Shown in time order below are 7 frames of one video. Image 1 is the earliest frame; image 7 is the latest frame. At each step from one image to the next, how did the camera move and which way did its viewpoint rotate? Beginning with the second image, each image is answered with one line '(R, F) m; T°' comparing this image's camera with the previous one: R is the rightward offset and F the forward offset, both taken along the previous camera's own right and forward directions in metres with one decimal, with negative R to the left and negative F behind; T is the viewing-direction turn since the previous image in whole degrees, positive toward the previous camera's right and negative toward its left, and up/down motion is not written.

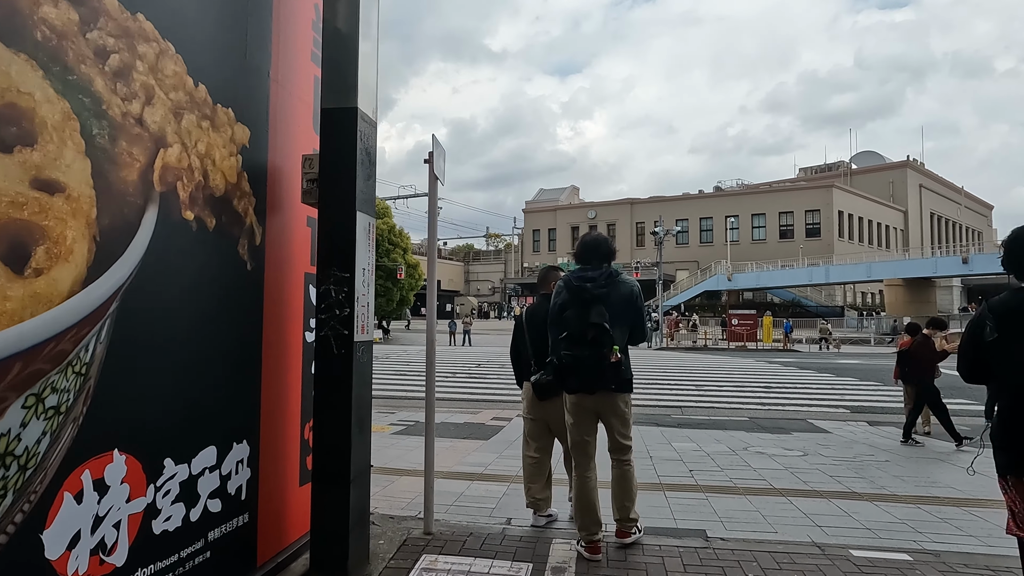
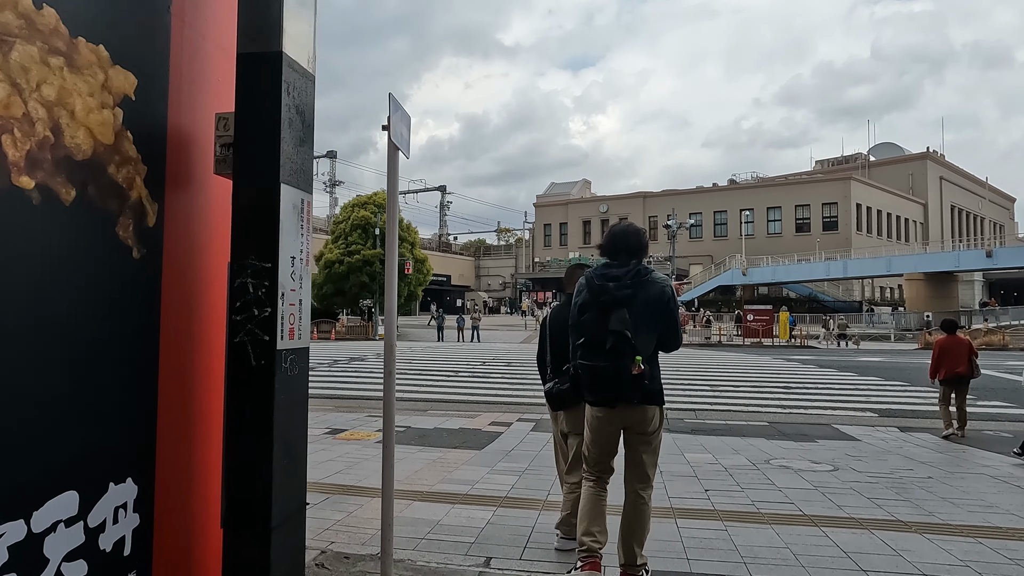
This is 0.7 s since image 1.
(+0.2, +0.8) m; -1°
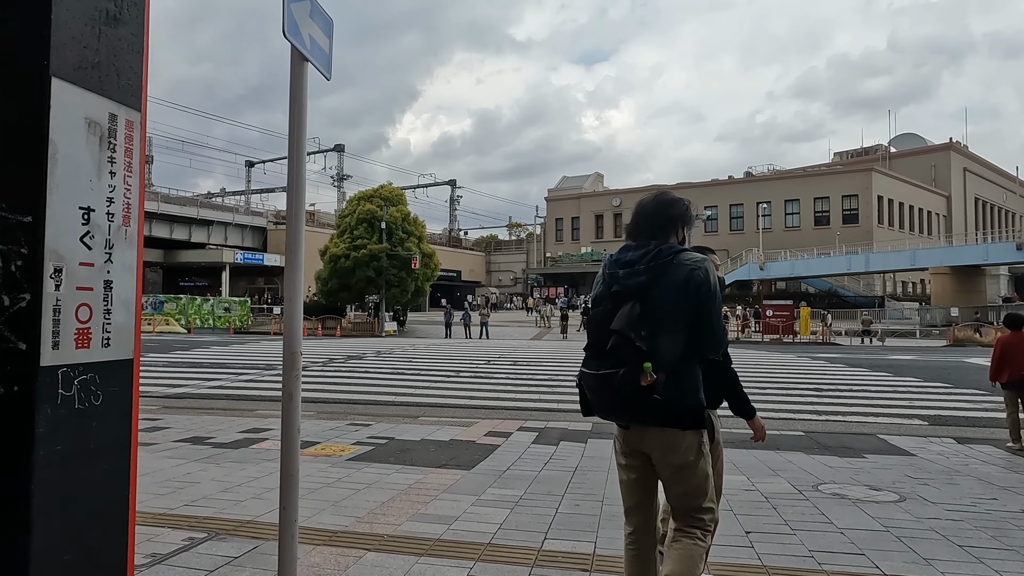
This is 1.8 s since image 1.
(+0.2, +1.2) m; -1°
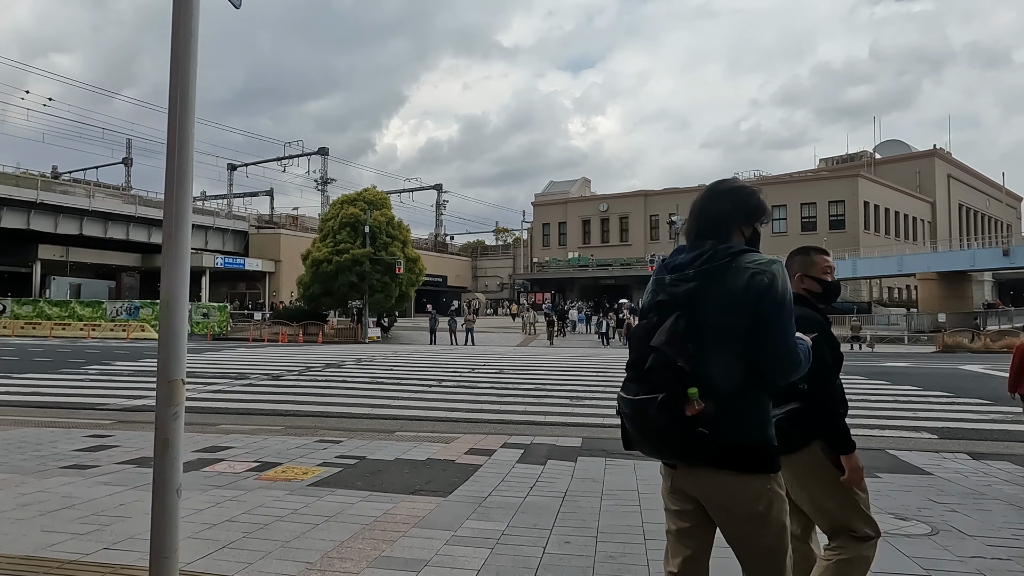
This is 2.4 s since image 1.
(0.0, +0.7) m; +1°
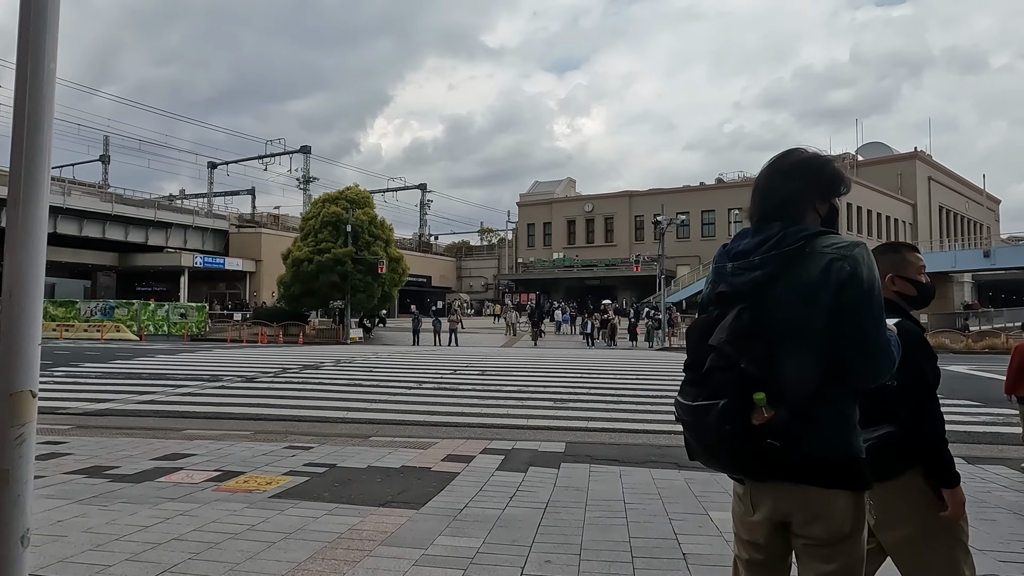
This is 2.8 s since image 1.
(+0.1, +0.4) m; +1°
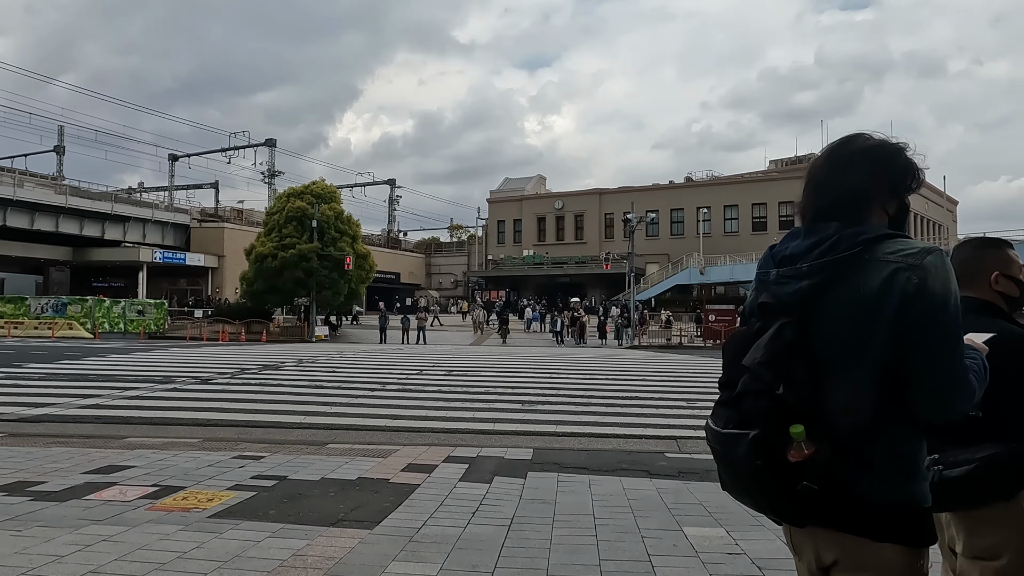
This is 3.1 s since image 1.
(+0.1, +0.4) m; +3°
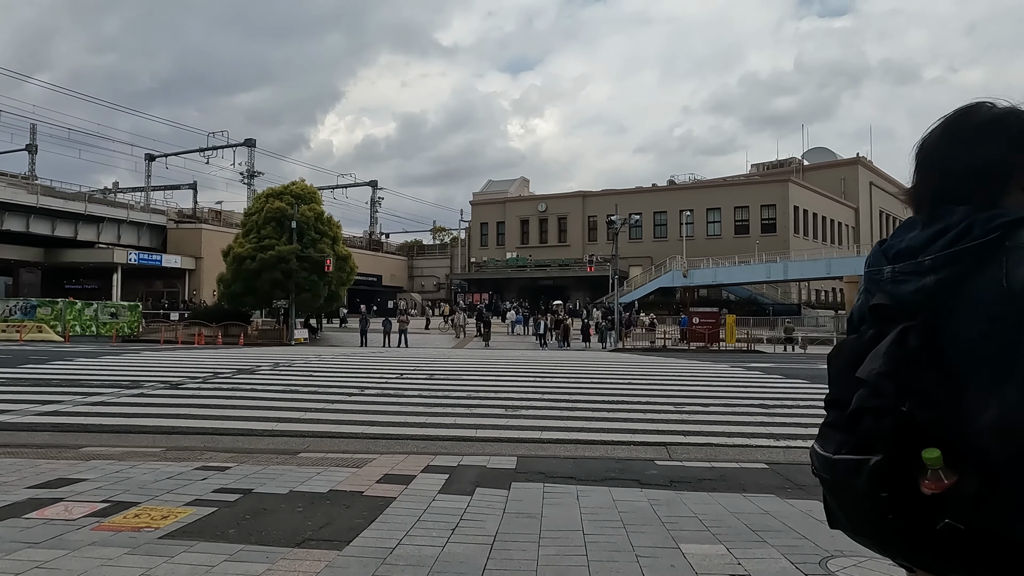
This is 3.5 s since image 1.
(0.0, +0.4) m; +1°
